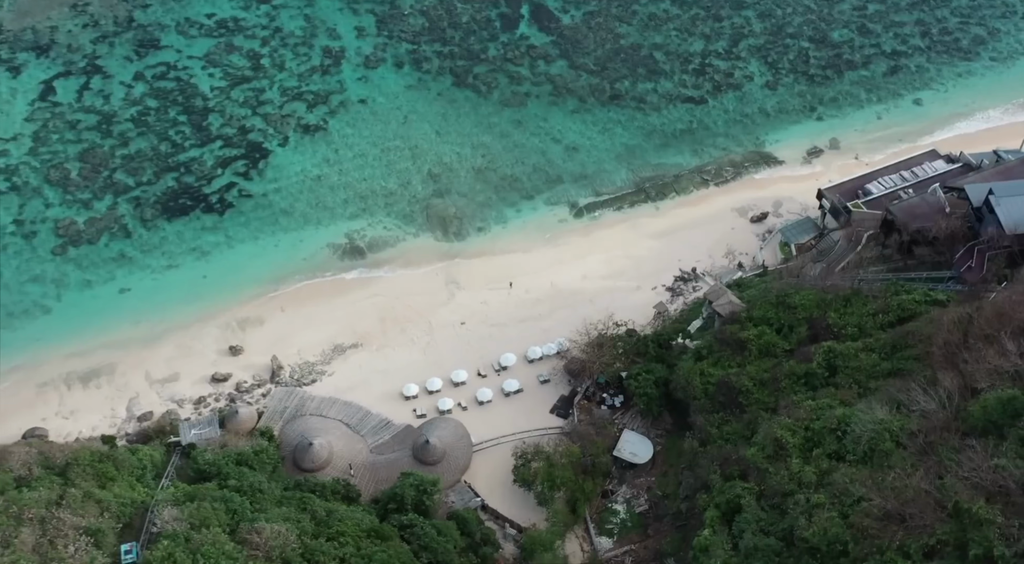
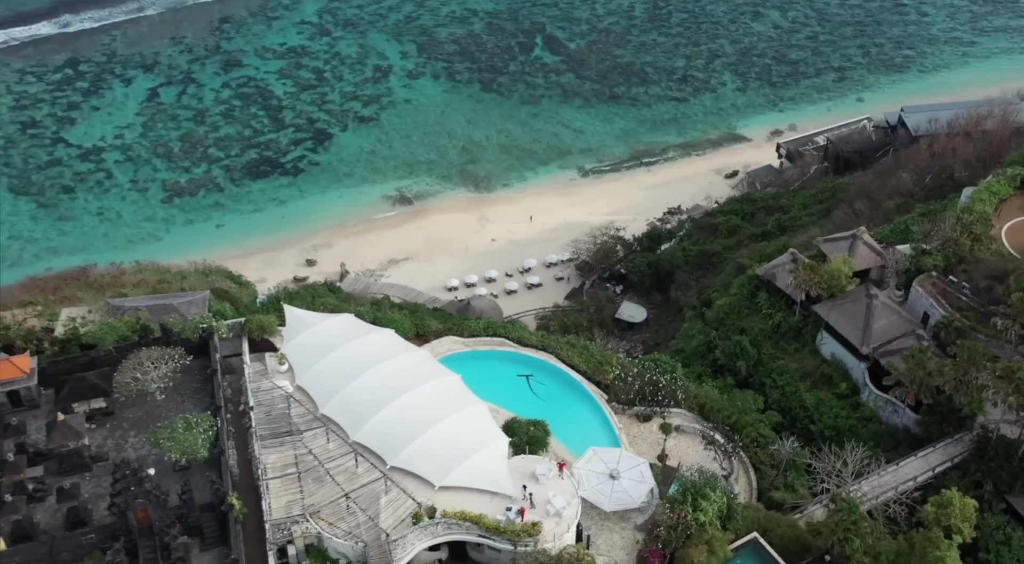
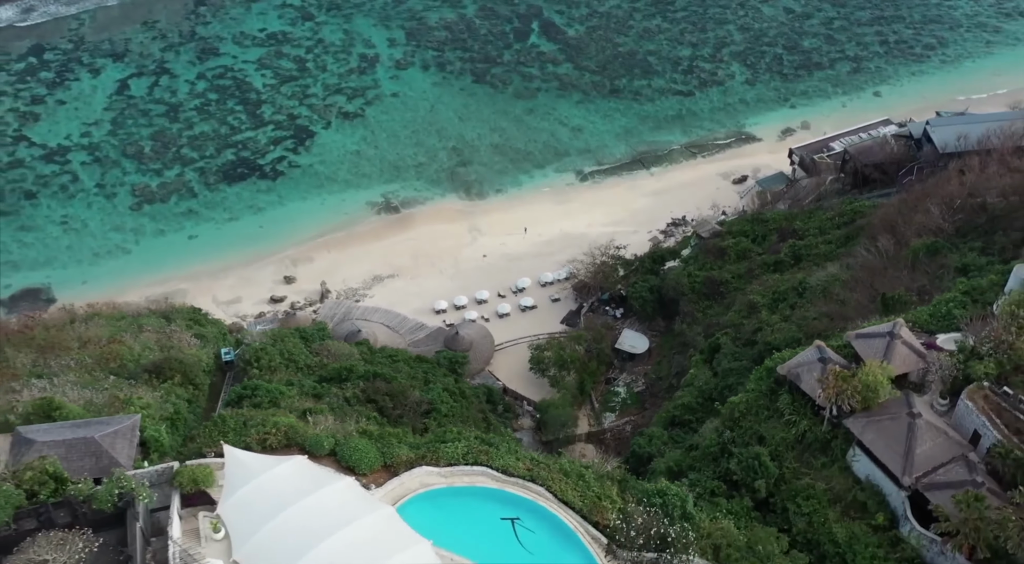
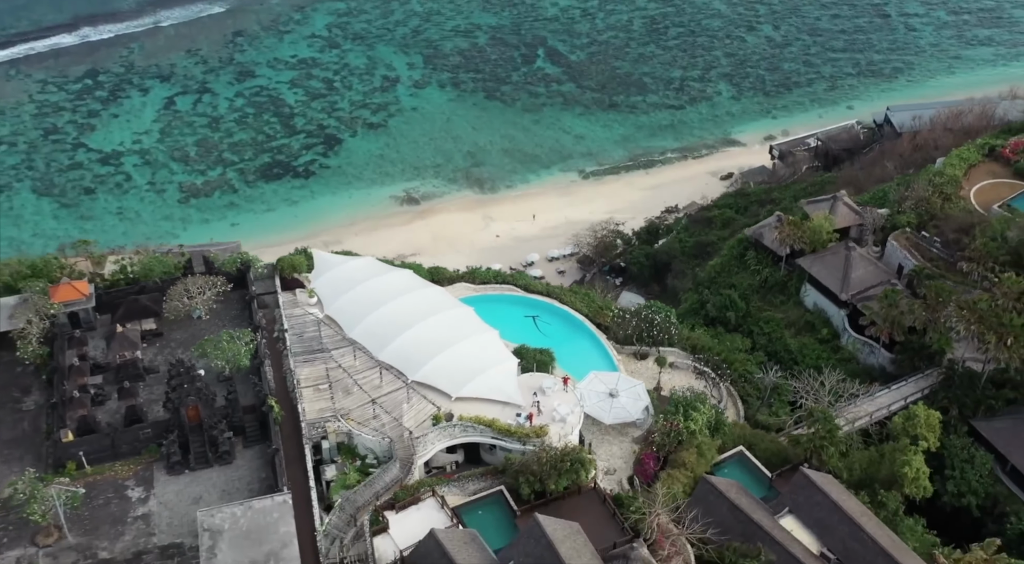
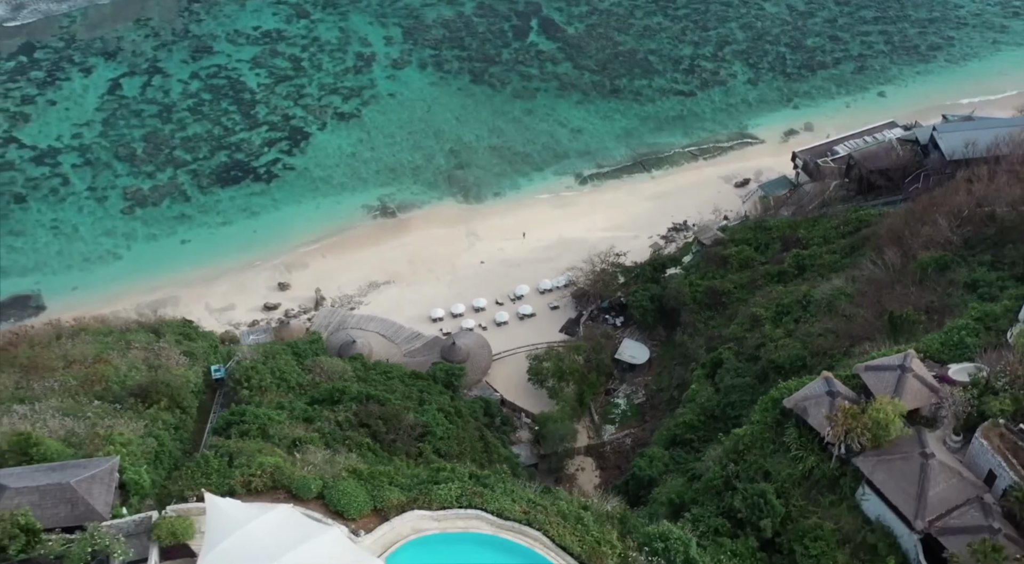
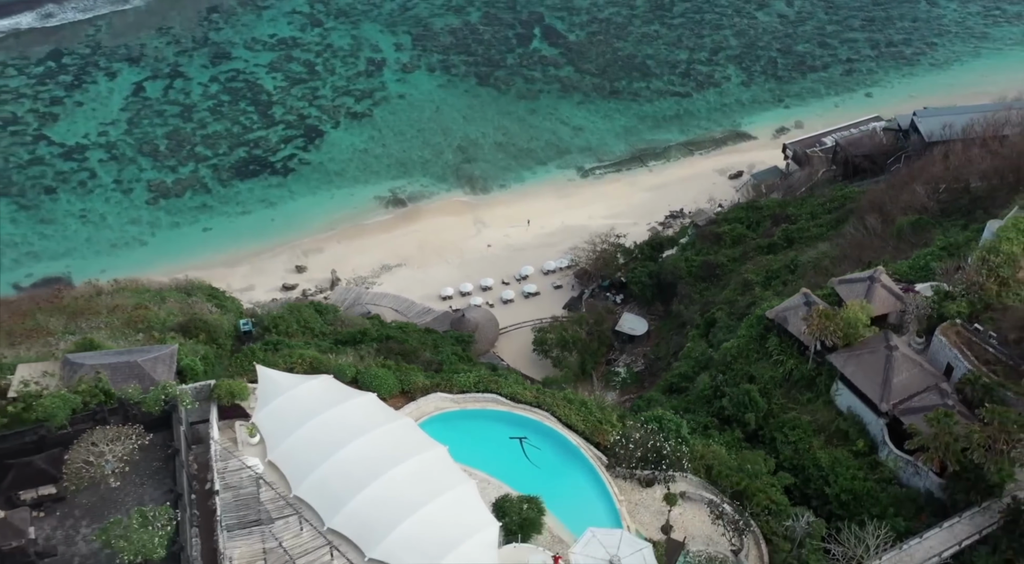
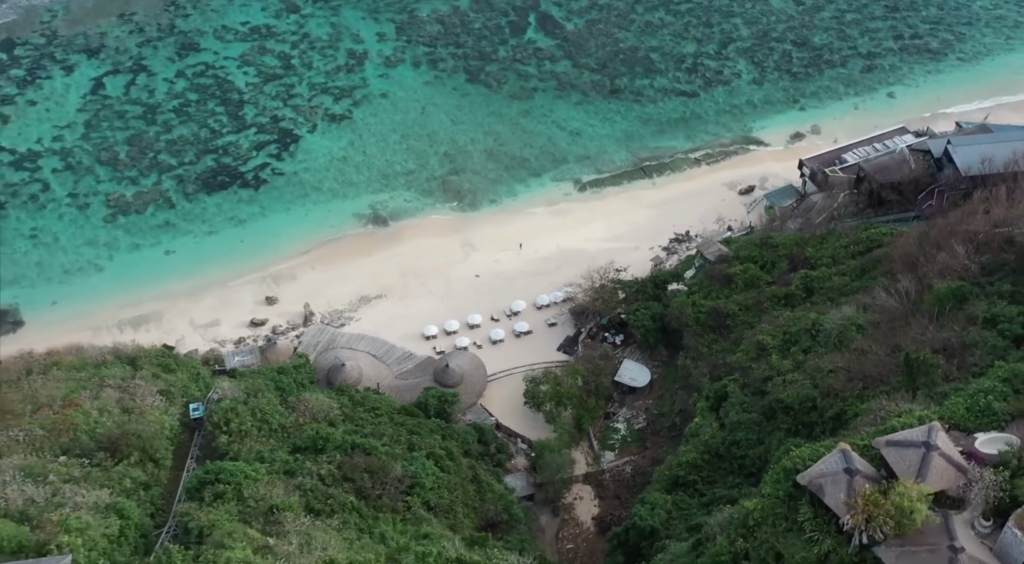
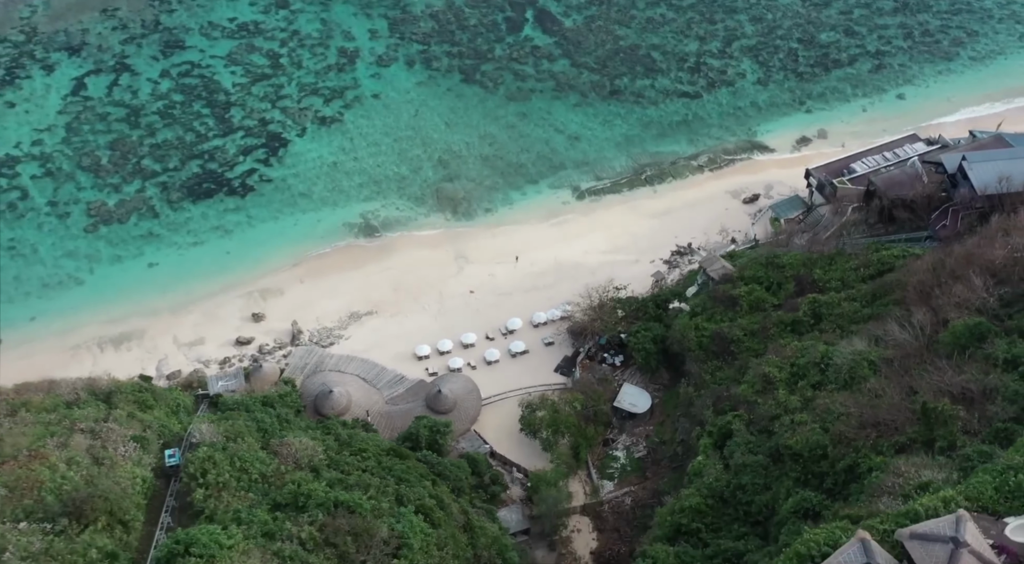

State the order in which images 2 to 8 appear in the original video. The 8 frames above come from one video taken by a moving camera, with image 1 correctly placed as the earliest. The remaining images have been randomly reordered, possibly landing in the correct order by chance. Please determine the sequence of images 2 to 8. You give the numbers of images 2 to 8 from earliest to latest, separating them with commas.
8, 7, 5, 3, 6, 2, 4
